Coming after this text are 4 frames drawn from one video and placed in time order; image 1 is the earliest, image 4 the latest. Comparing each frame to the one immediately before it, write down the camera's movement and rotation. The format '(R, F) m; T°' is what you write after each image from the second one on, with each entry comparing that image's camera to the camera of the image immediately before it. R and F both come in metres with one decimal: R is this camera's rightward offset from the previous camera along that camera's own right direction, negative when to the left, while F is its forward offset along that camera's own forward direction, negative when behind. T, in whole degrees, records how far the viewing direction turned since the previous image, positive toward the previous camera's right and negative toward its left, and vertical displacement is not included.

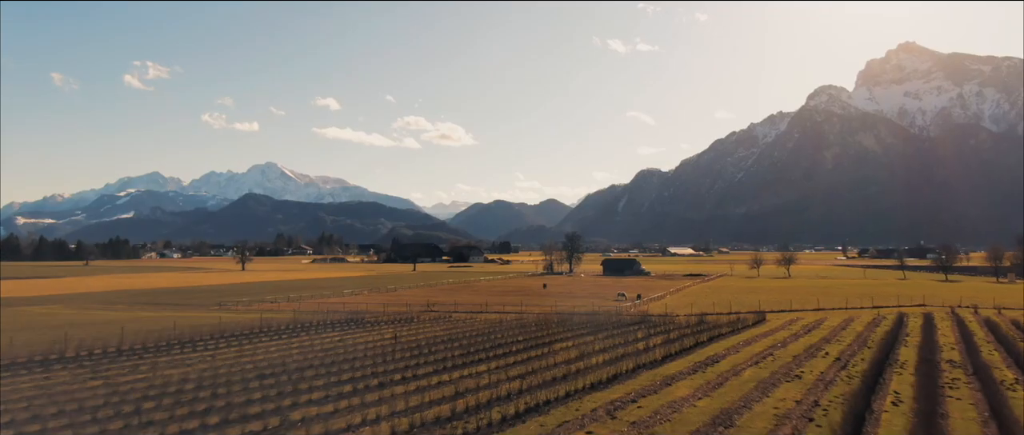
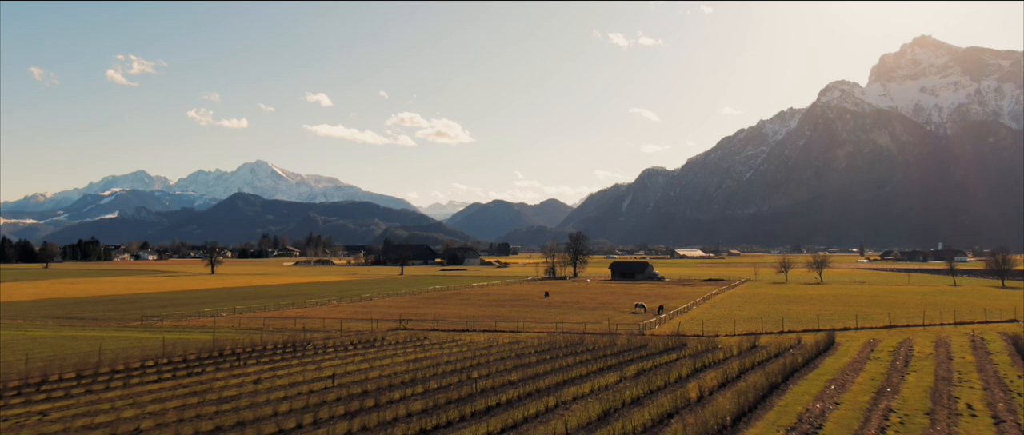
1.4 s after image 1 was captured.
(+0.4, +13.4) m; 0°
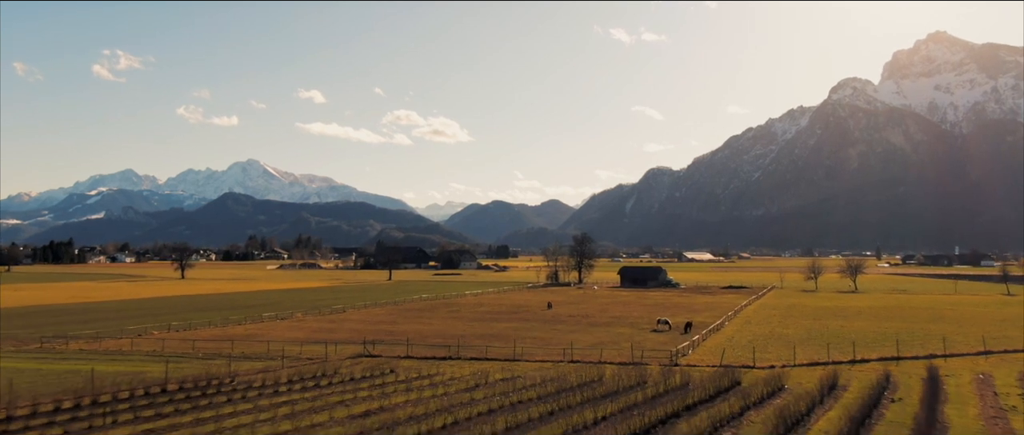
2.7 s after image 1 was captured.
(+0.2, +11.1) m; 0°
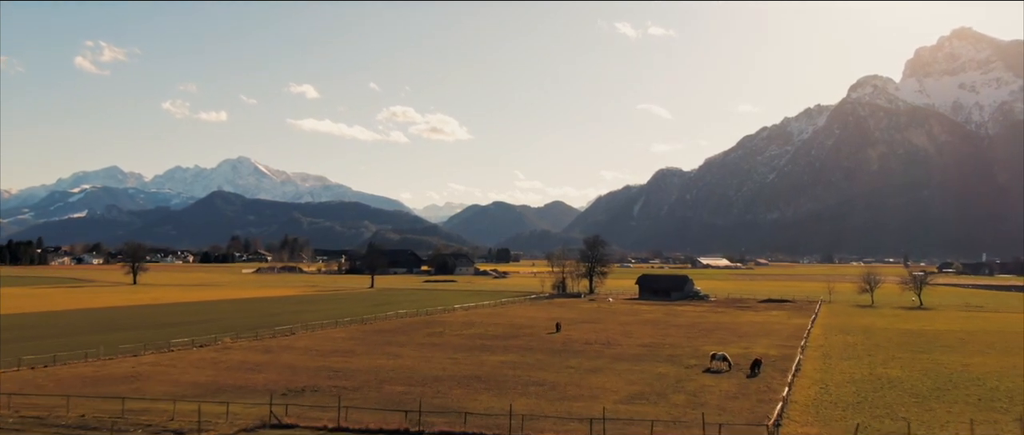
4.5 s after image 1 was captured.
(+0.2, +15.0) m; 0°
